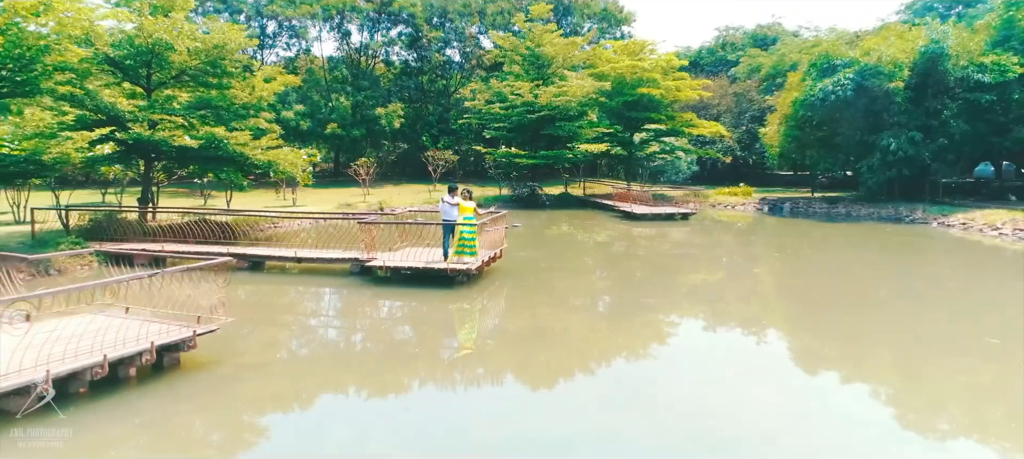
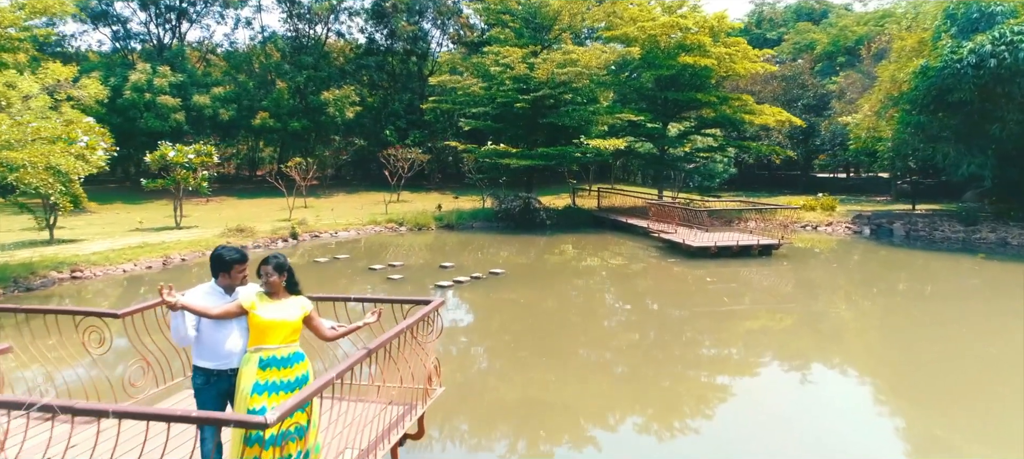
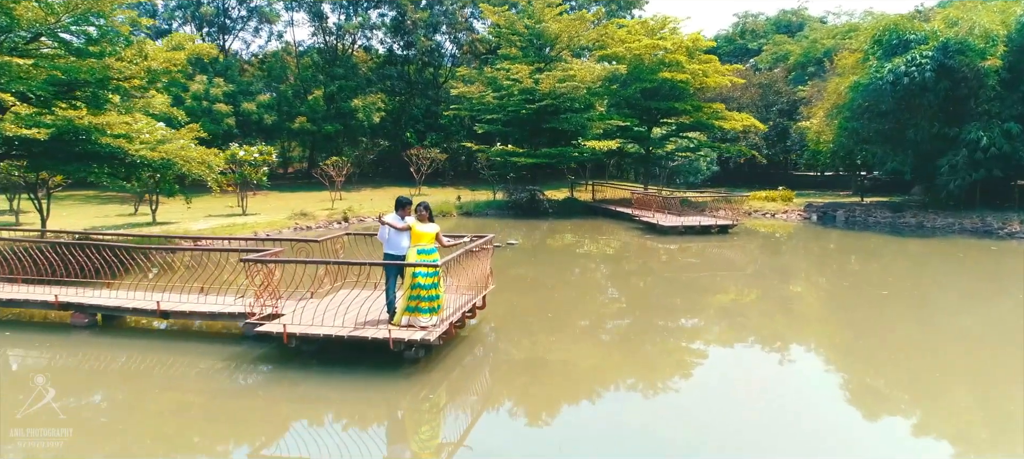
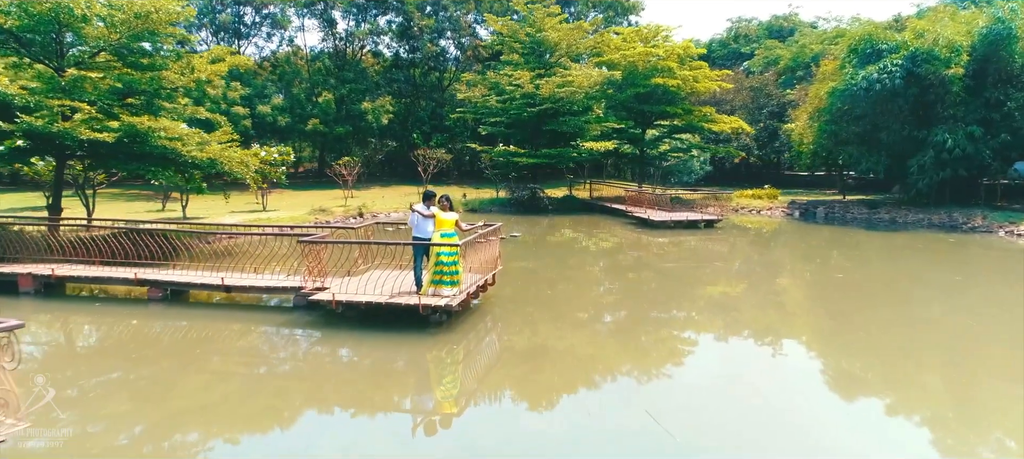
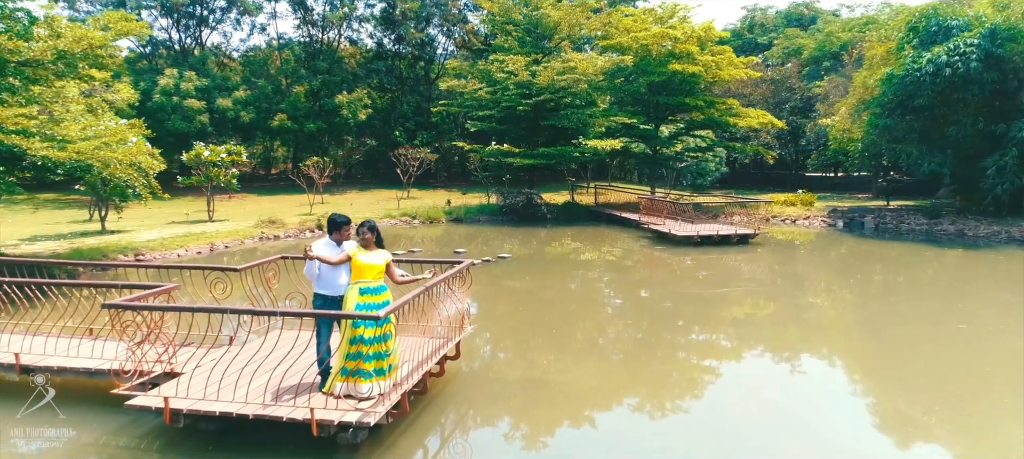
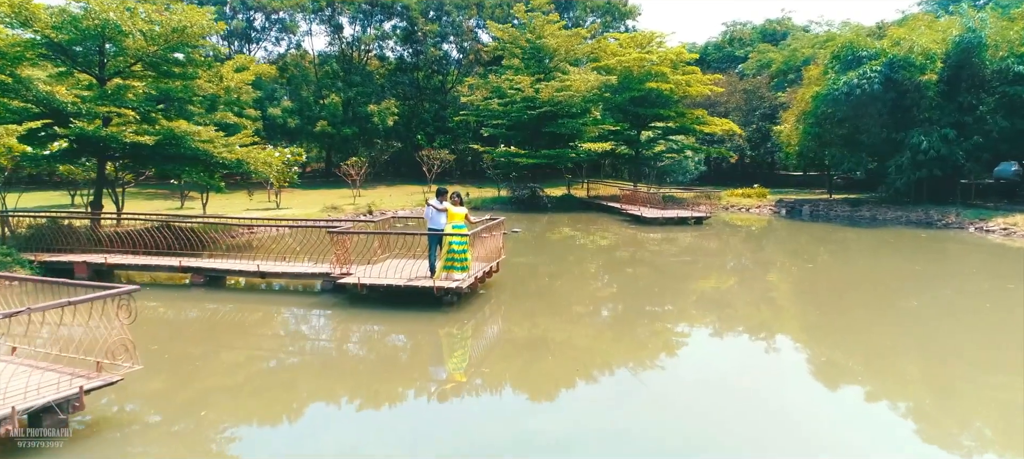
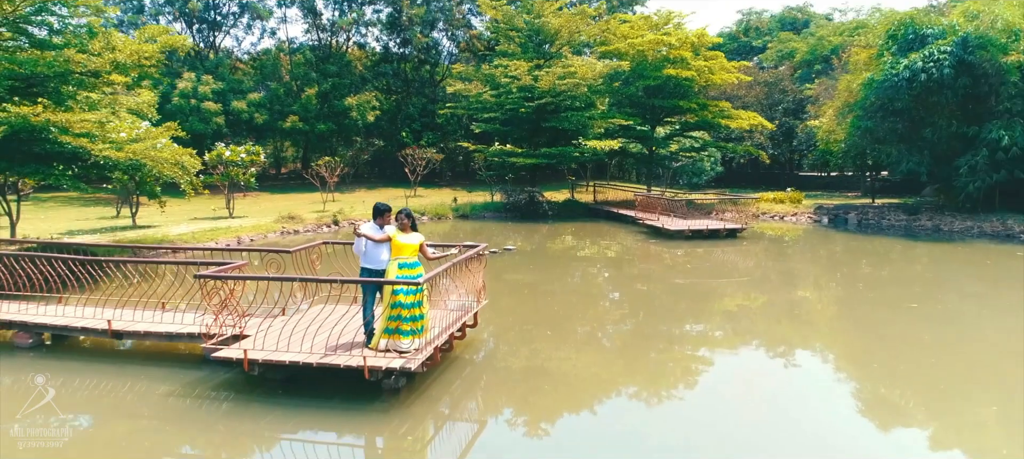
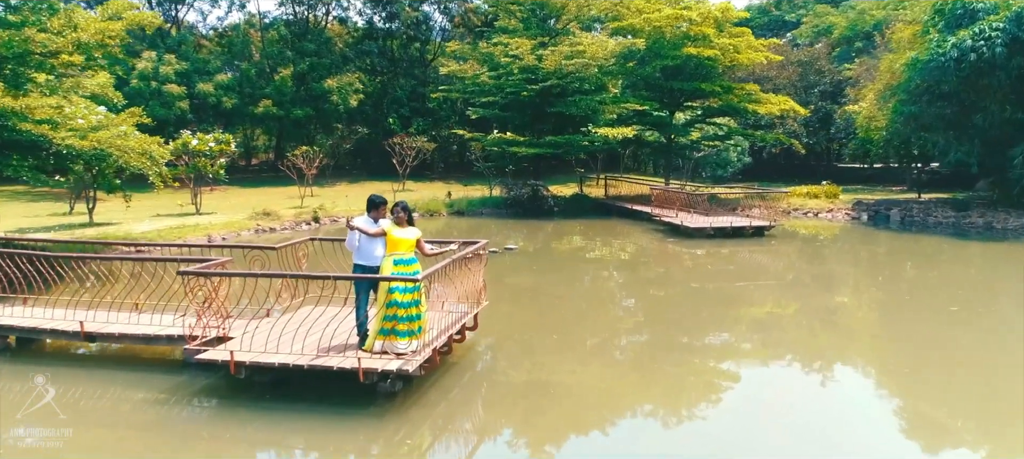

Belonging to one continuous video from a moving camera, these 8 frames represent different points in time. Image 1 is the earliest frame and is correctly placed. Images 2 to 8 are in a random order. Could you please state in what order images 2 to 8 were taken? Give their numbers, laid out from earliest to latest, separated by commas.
6, 4, 3, 8, 7, 5, 2
